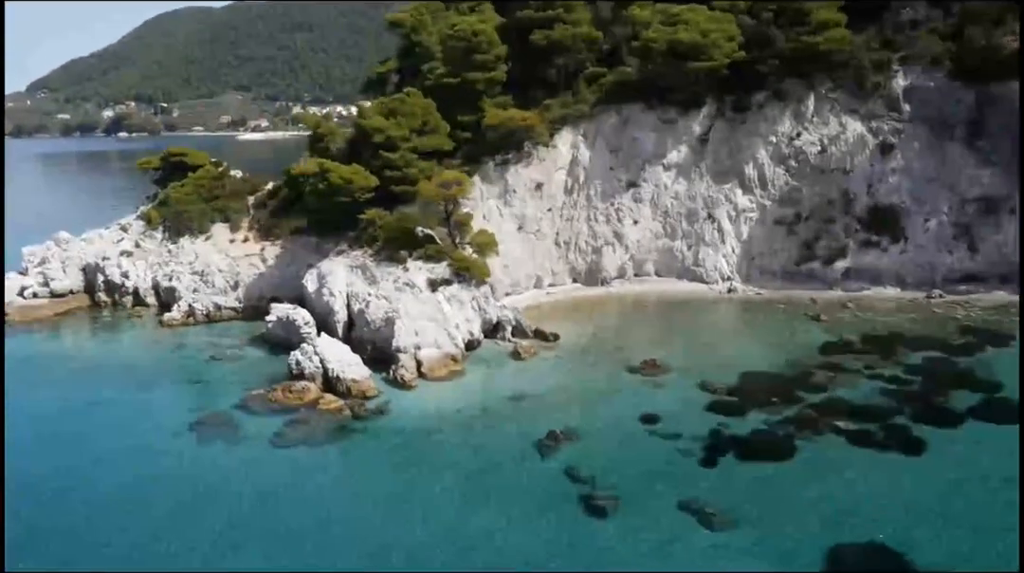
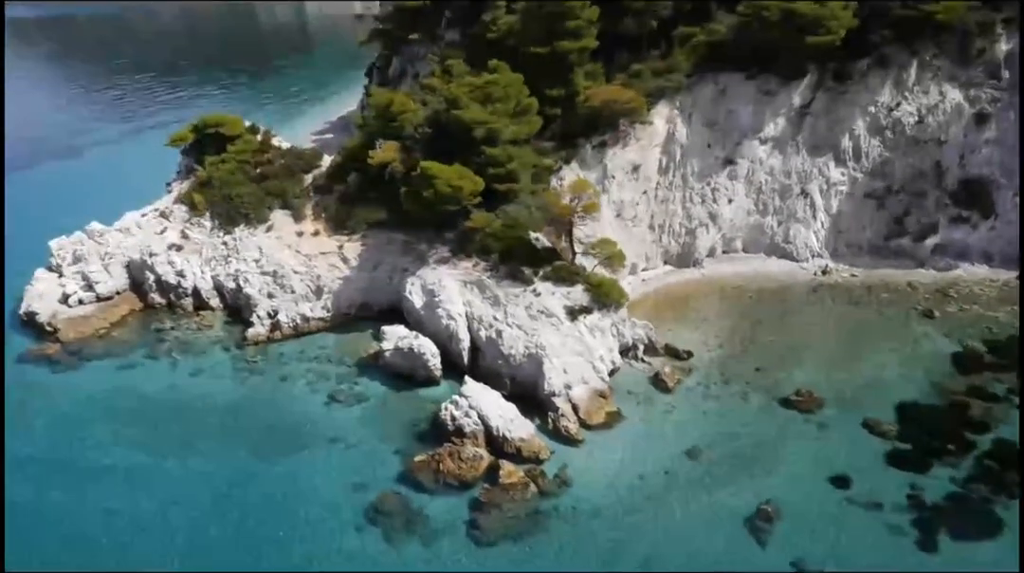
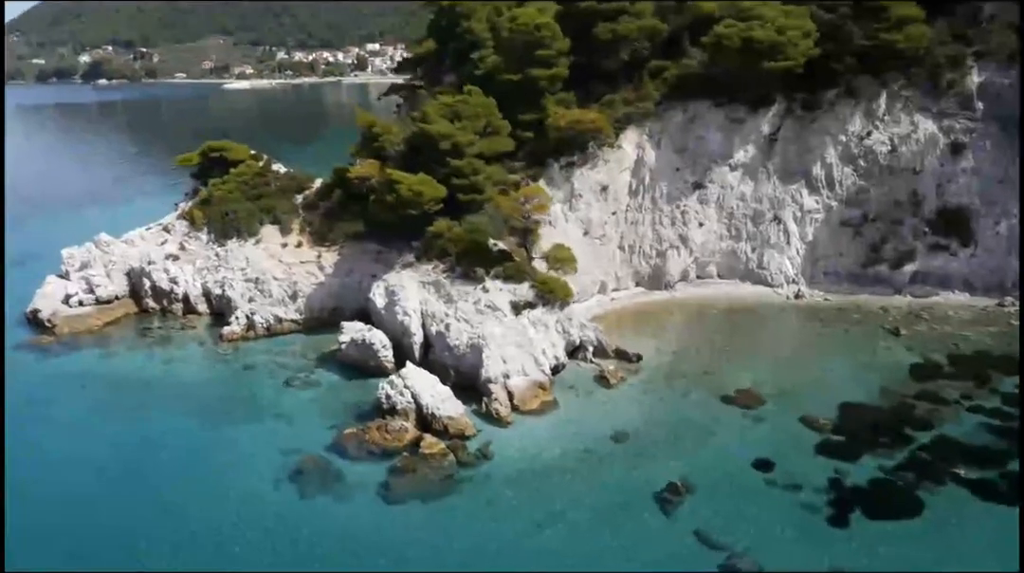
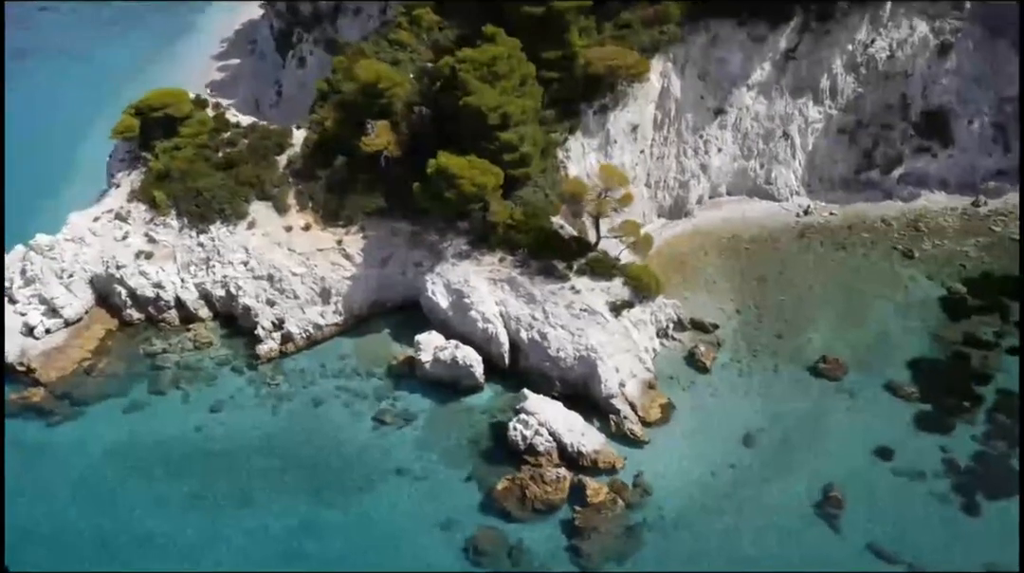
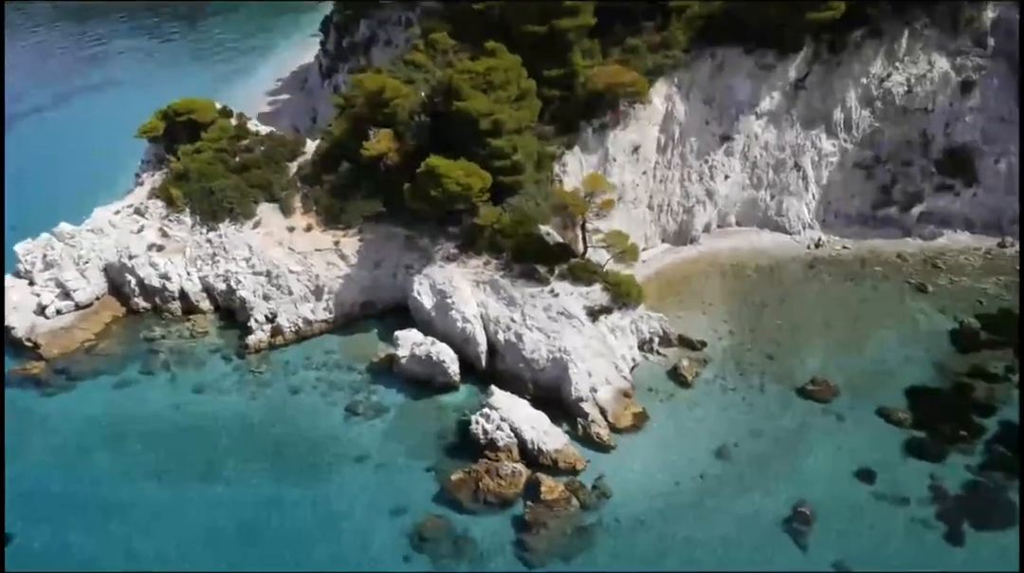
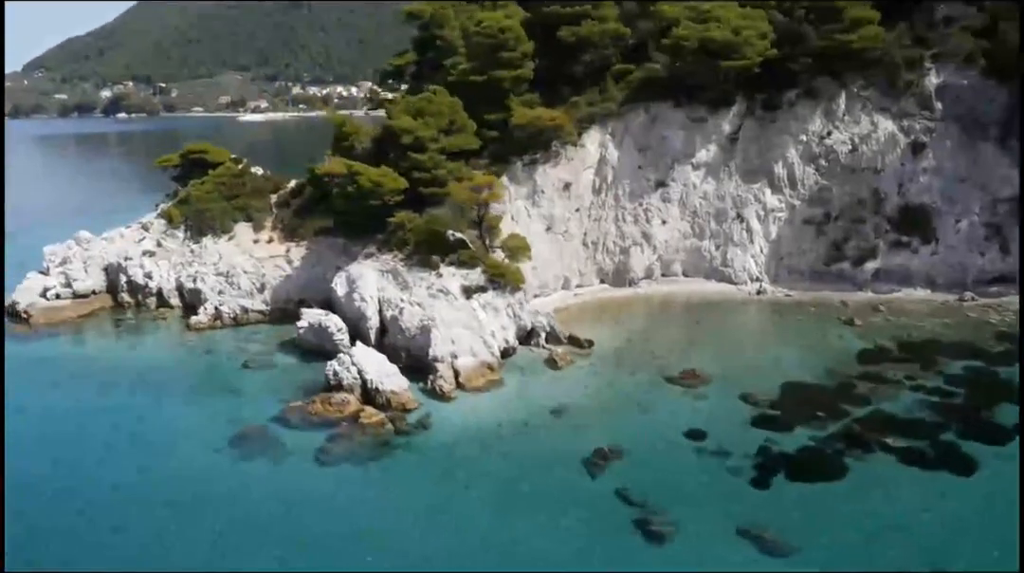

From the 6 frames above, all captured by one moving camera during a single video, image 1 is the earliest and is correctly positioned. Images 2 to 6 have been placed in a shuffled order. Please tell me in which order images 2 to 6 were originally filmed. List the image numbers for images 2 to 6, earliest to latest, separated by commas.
6, 3, 2, 5, 4
